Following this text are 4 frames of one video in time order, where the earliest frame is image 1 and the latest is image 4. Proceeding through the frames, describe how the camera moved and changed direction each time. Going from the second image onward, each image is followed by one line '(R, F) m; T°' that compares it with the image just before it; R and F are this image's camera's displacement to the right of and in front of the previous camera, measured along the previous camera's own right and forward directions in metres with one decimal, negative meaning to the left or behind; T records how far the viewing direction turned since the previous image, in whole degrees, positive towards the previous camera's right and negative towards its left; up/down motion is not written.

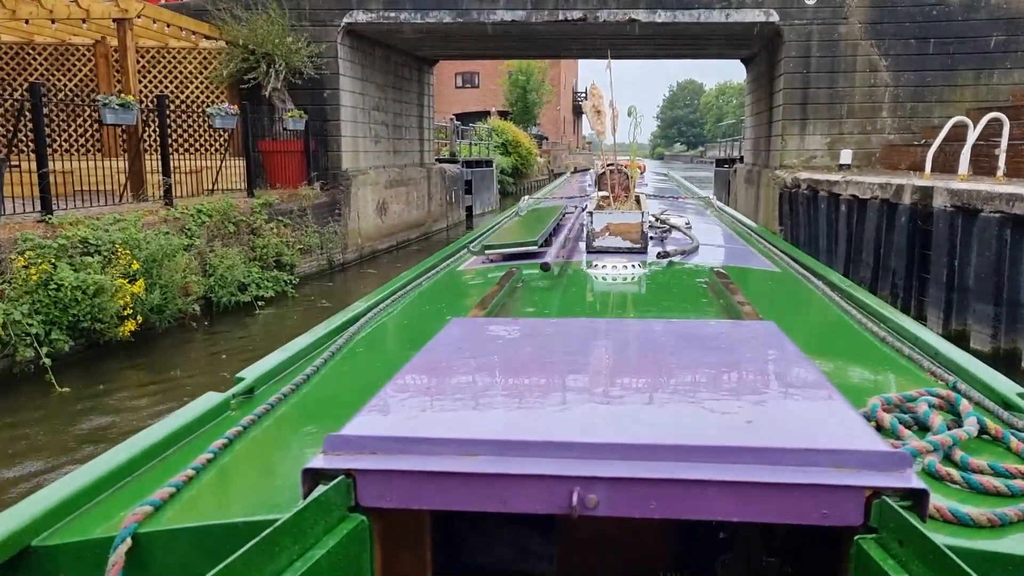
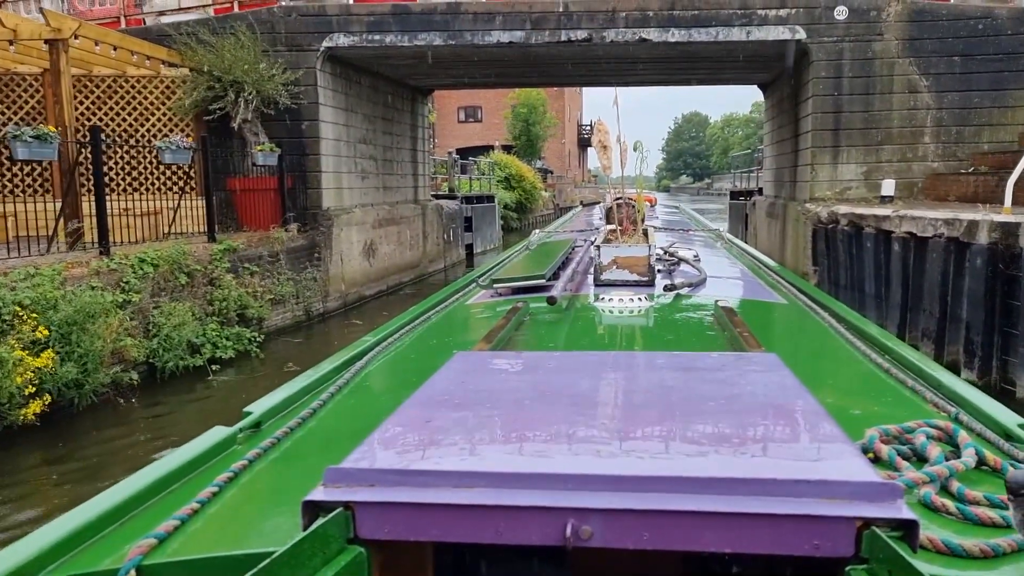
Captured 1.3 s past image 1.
(+0.1, +0.7) m; -1°
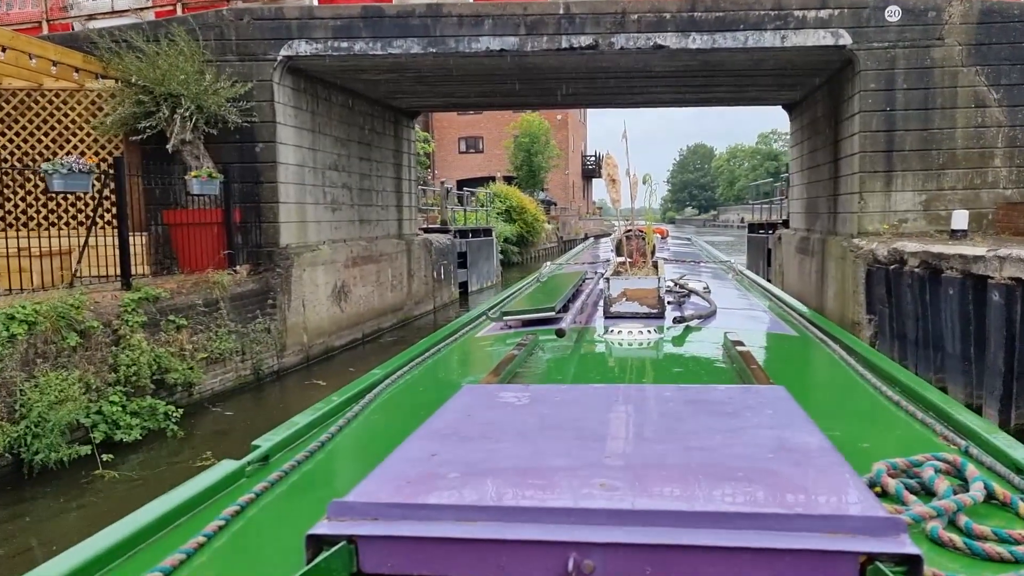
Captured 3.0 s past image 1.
(+0.1, +0.9) m; 0°
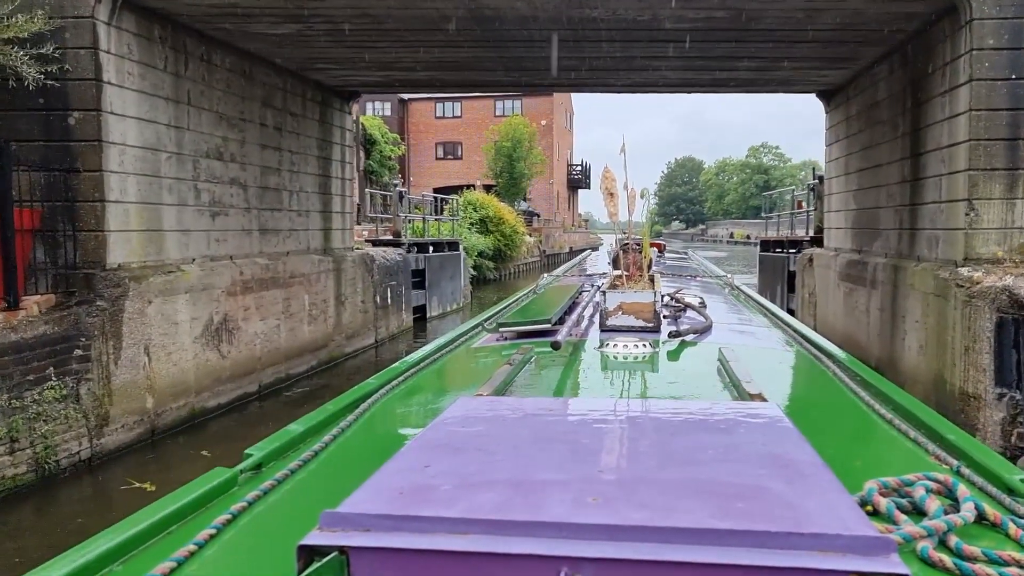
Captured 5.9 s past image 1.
(+0.2, +1.6) m; +1°
